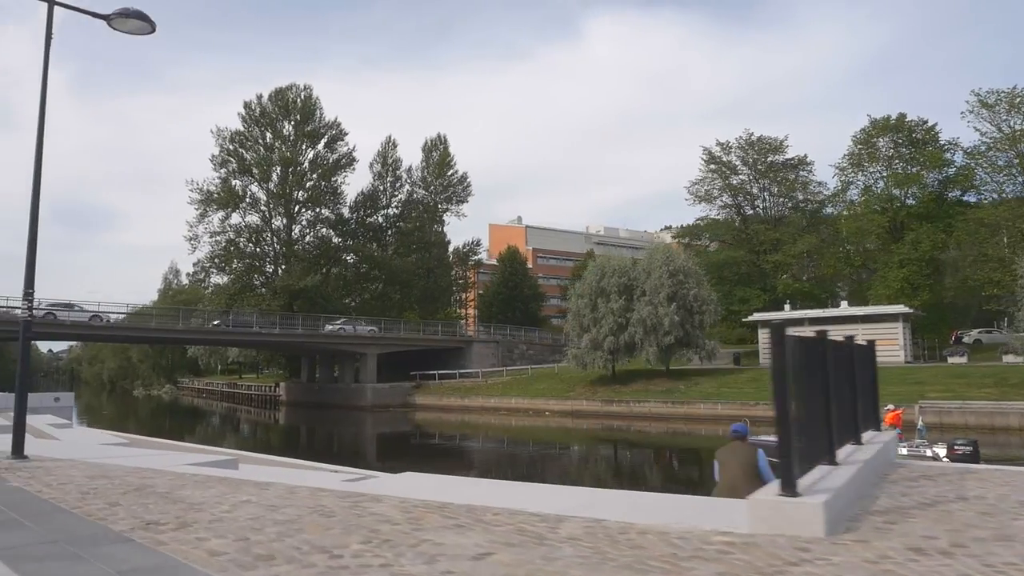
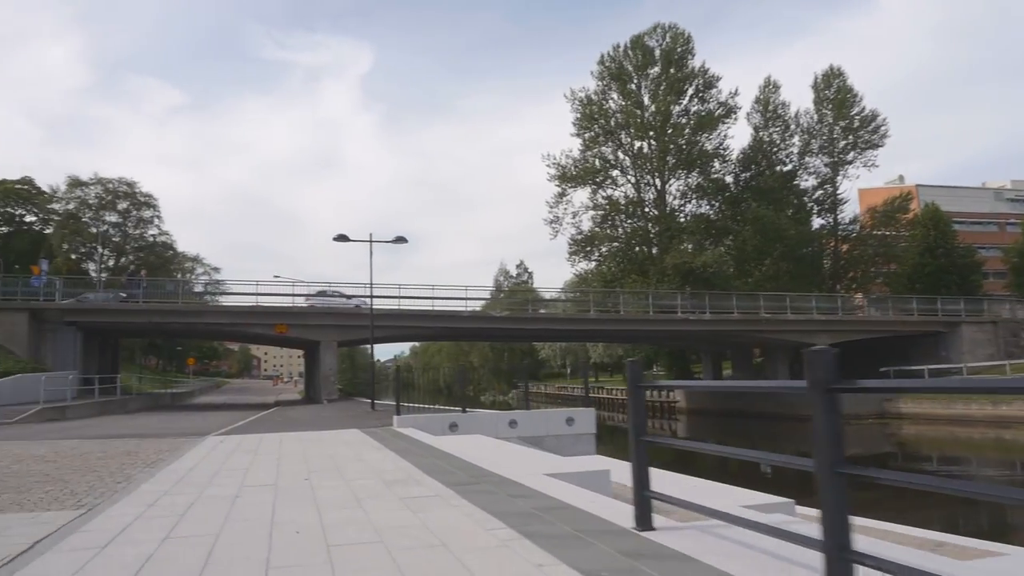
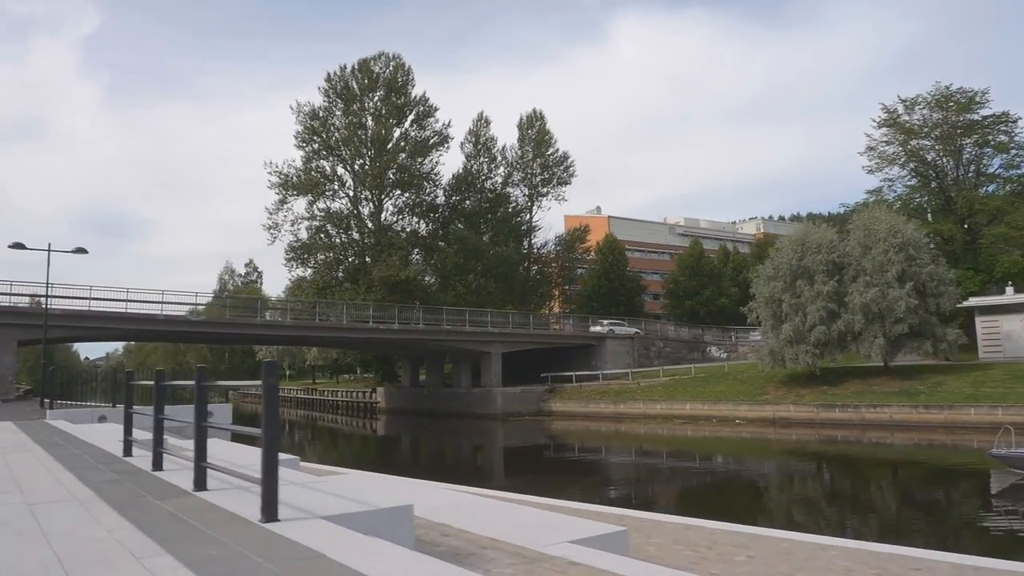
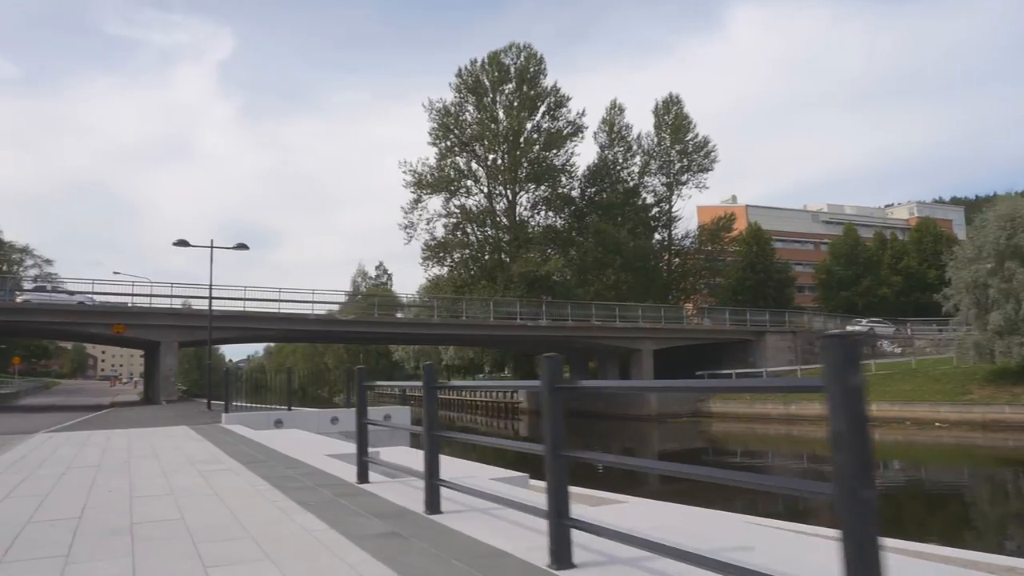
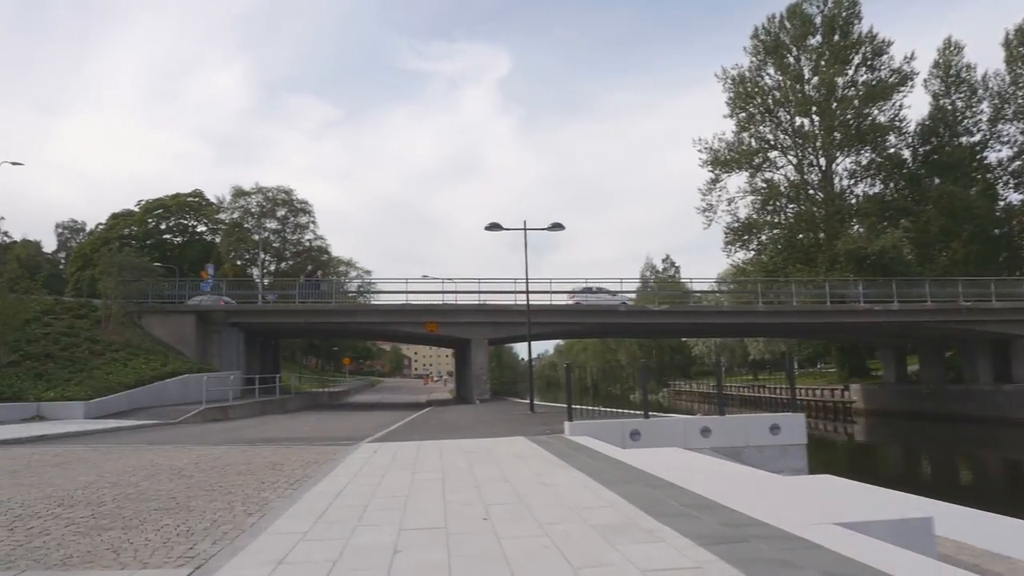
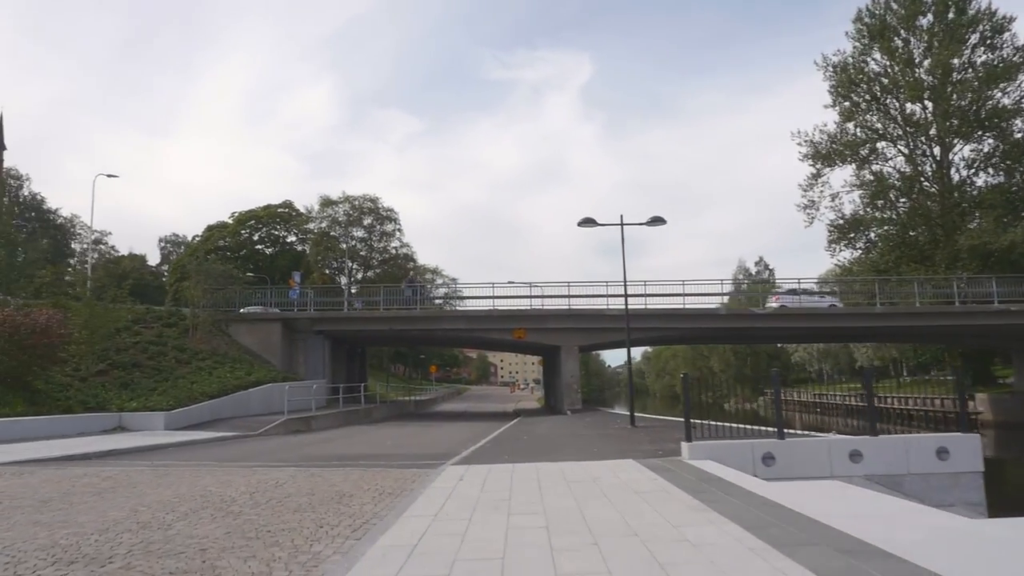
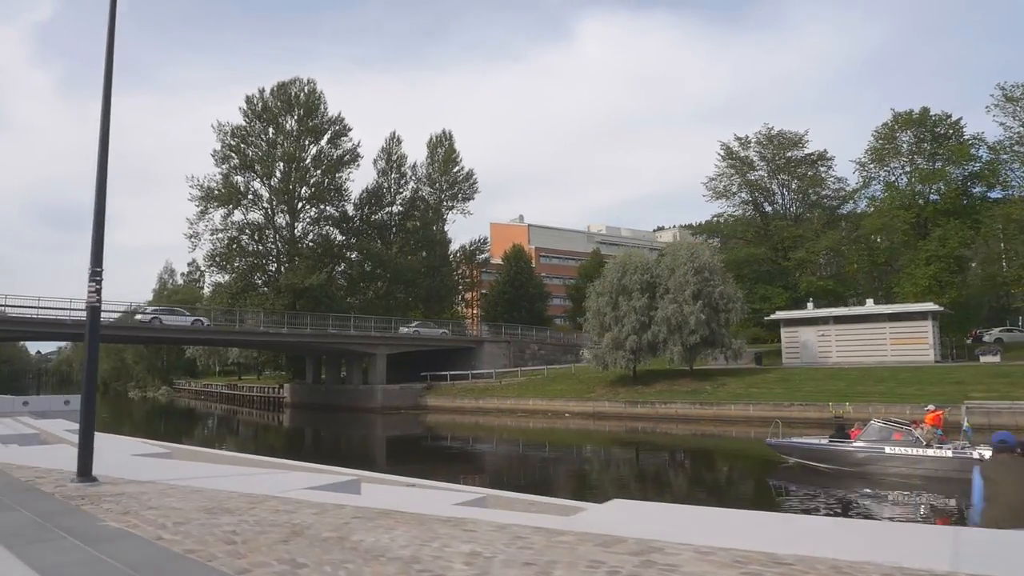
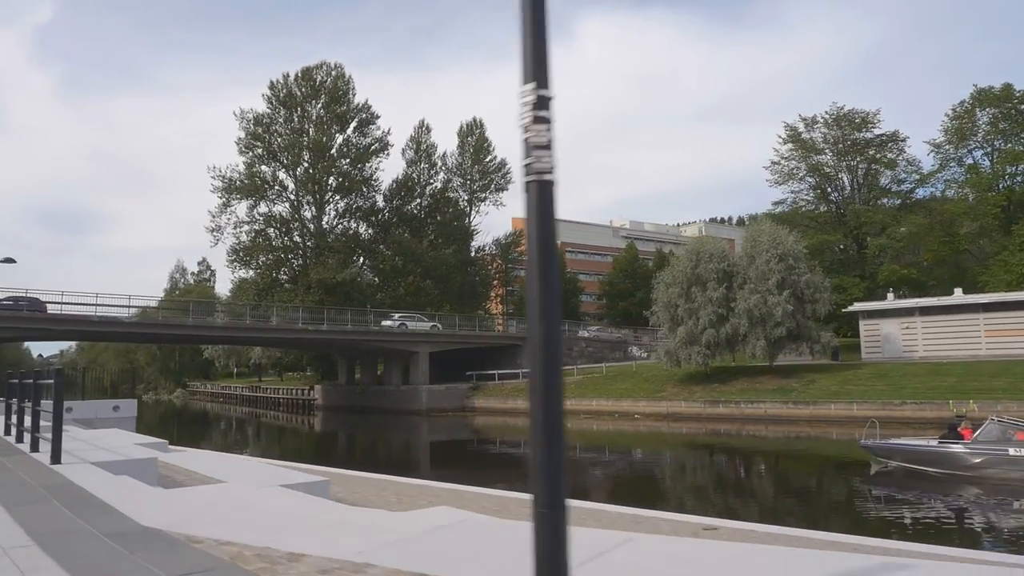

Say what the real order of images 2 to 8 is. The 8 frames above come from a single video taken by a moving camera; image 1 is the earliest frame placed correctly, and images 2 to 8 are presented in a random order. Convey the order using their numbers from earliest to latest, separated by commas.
7, 8, 3, 4, 2, 5, 6
